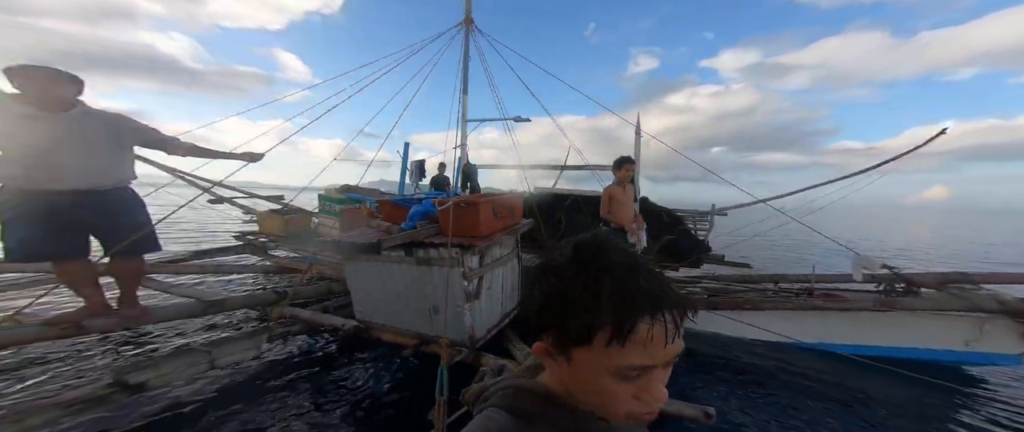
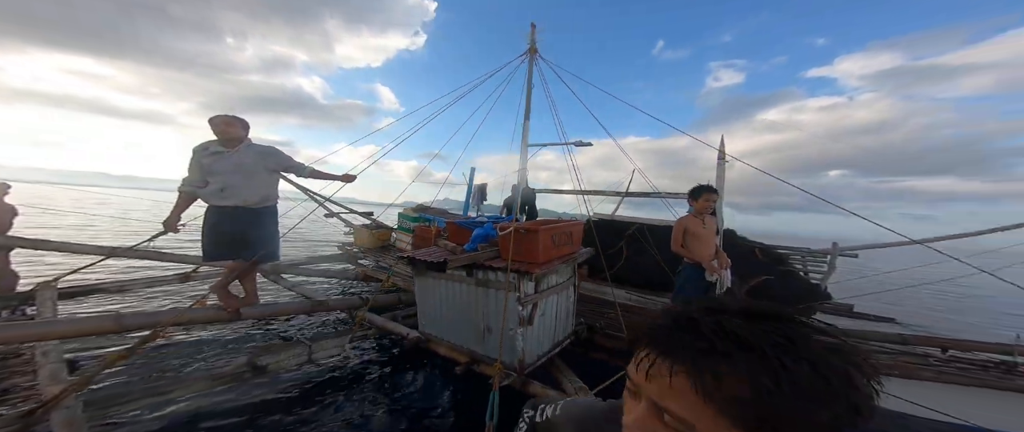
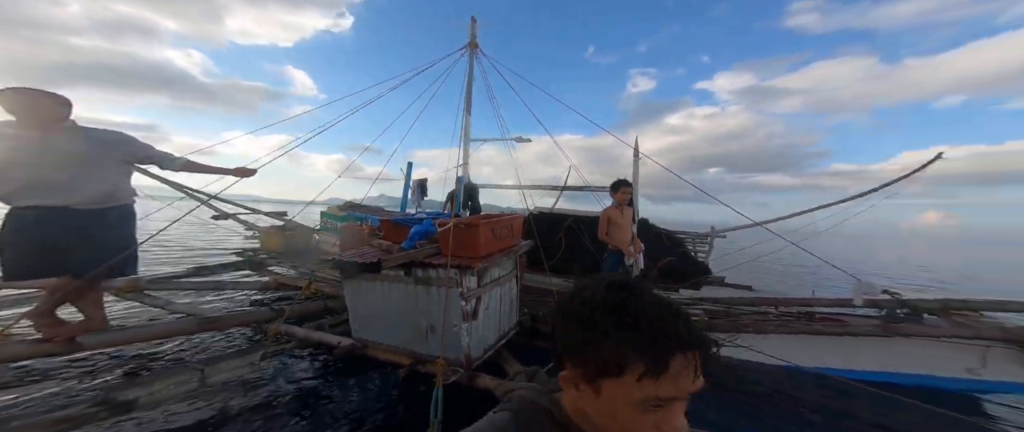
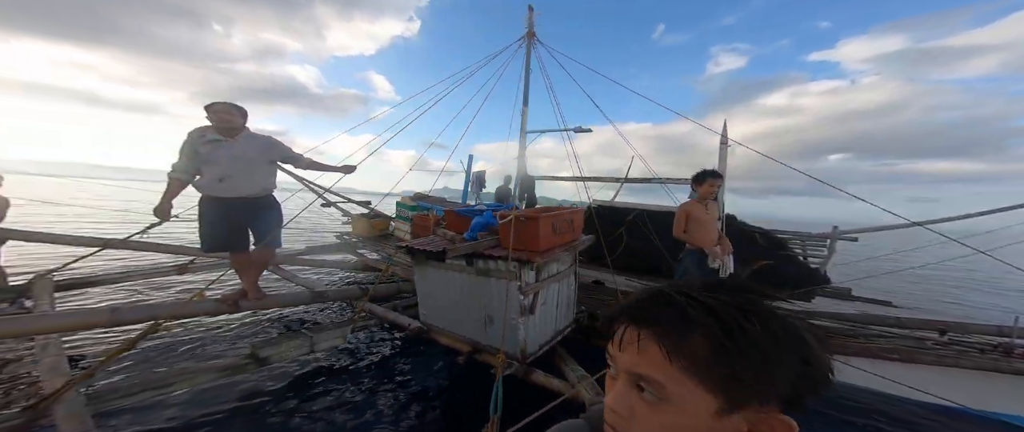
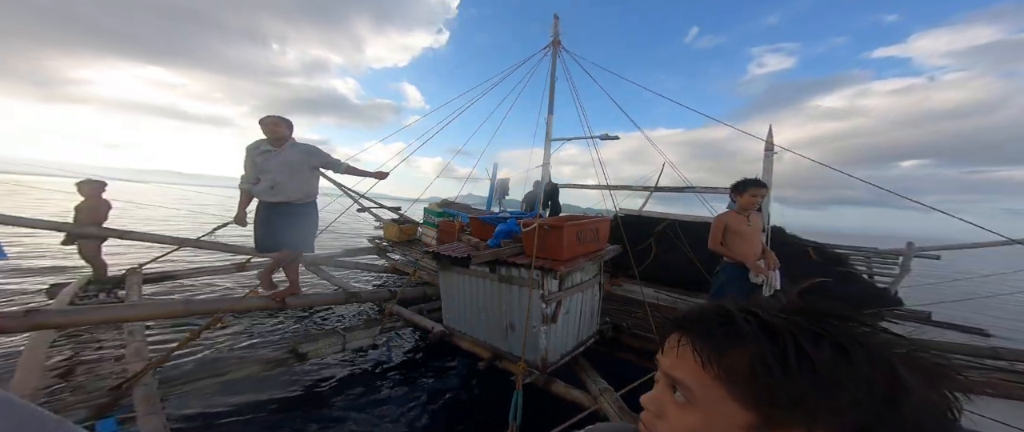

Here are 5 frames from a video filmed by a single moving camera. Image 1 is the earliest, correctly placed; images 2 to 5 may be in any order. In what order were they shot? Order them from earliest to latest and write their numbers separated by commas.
4, 5, 2, 3
